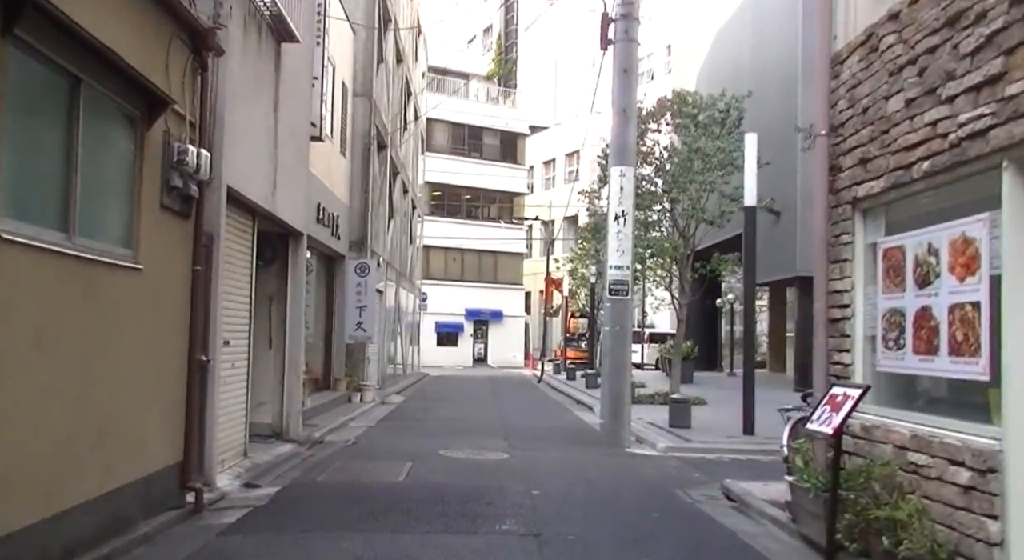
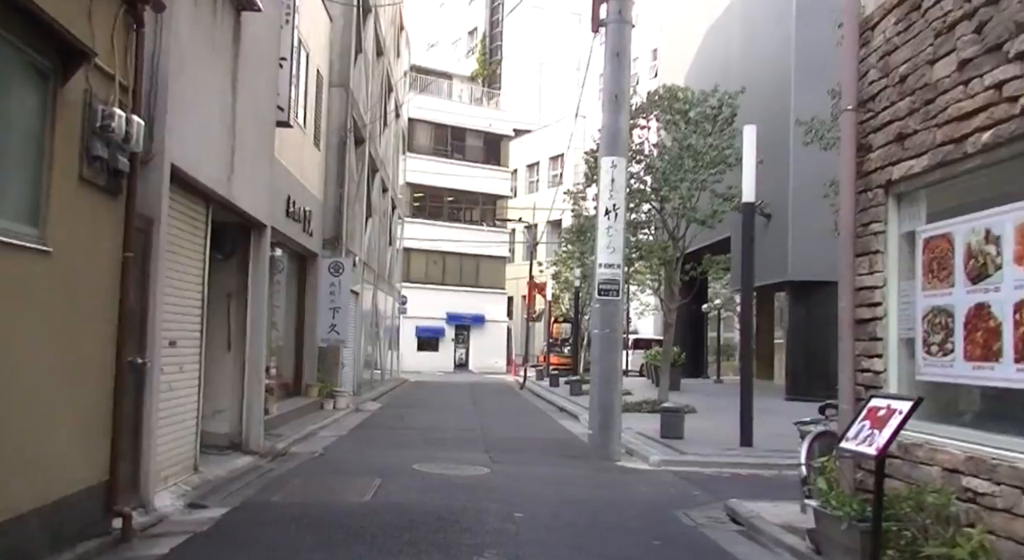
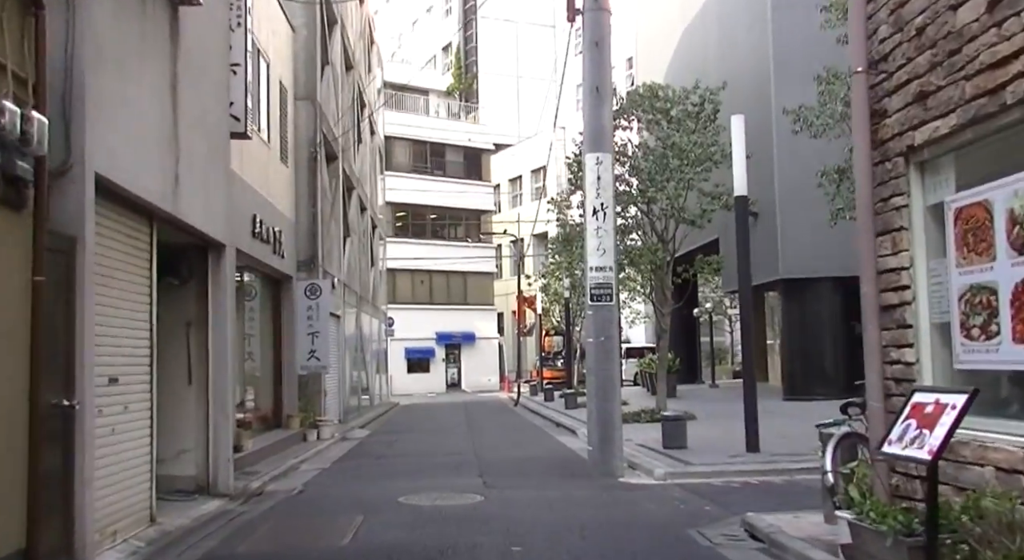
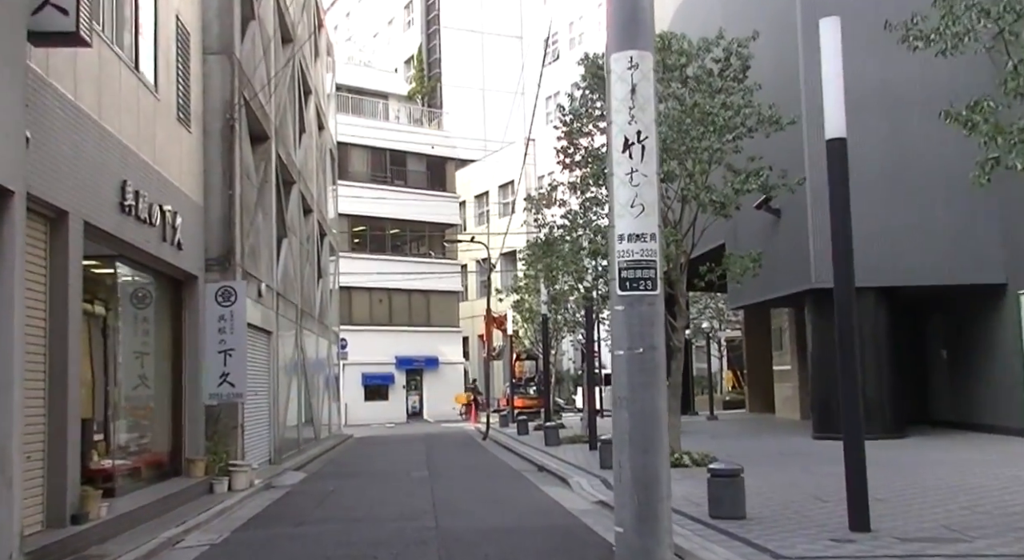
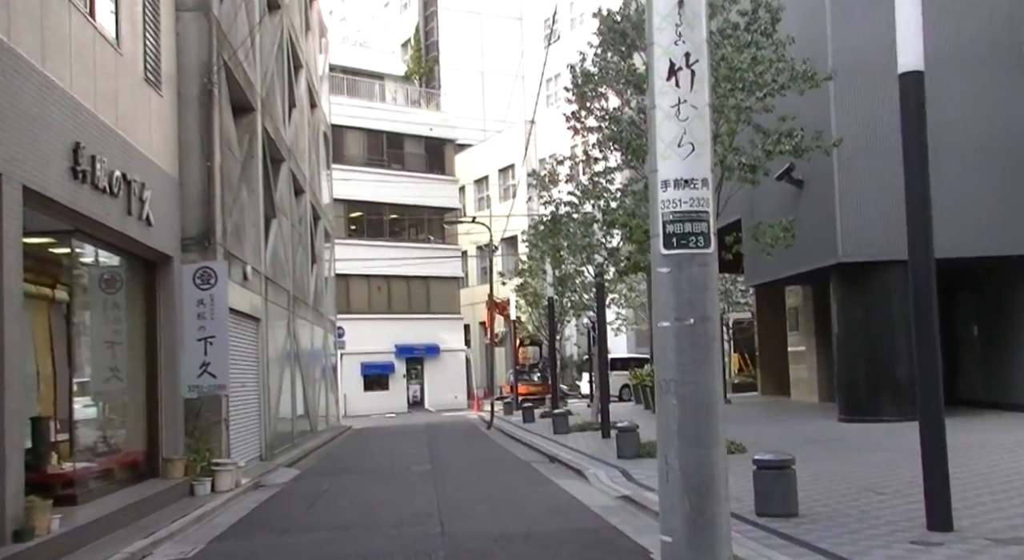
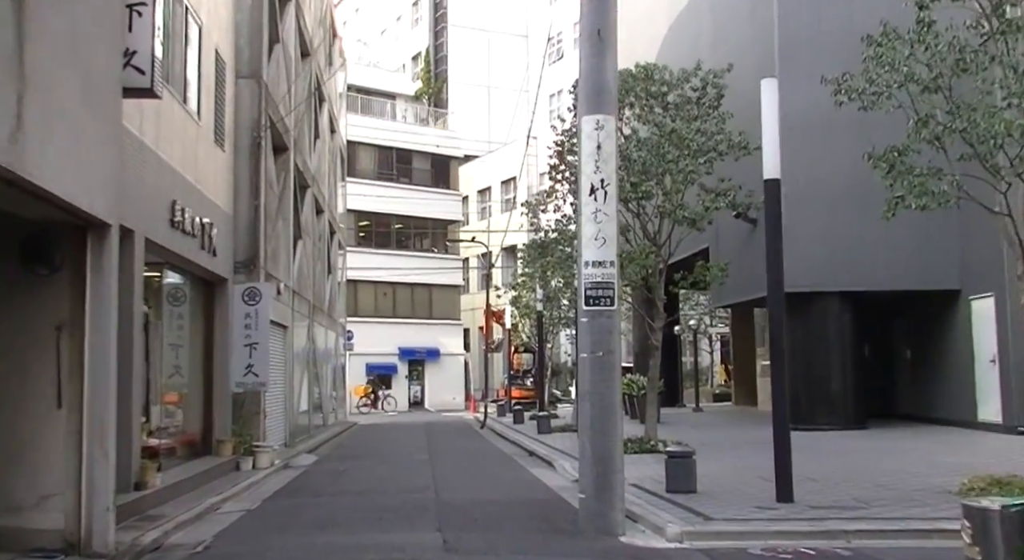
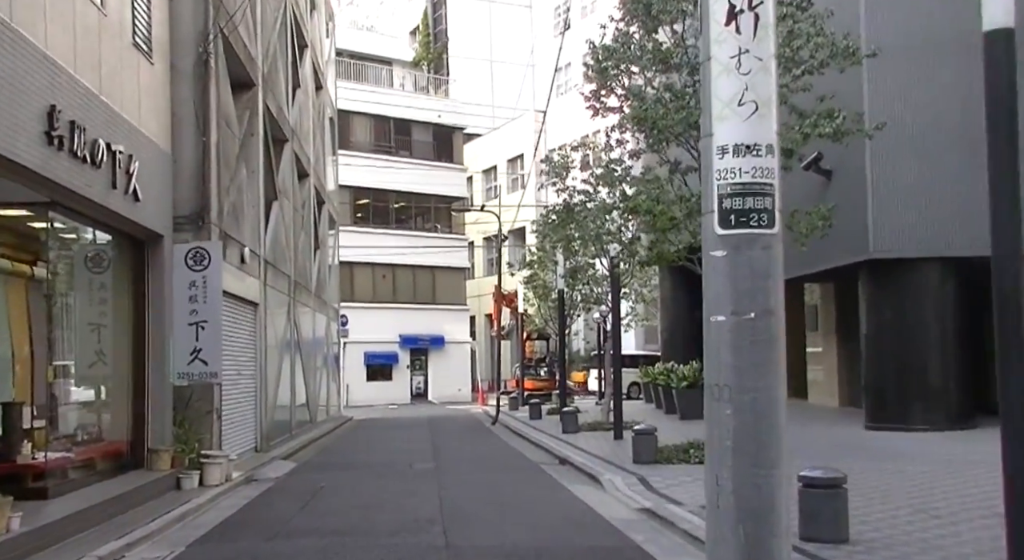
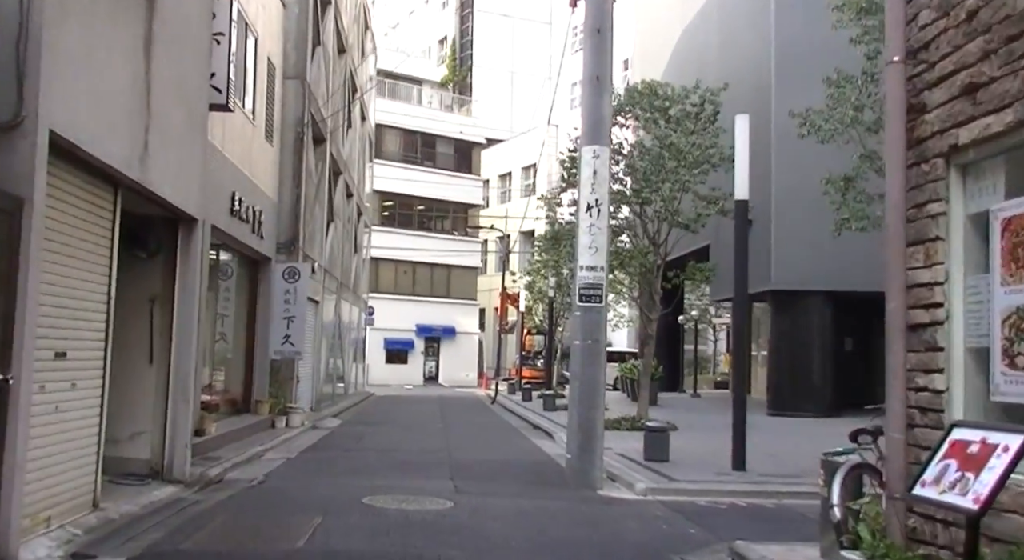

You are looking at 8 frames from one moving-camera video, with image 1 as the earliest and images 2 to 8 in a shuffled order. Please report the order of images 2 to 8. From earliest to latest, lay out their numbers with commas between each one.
2, 3, 8, 6, 4, 5, 7
